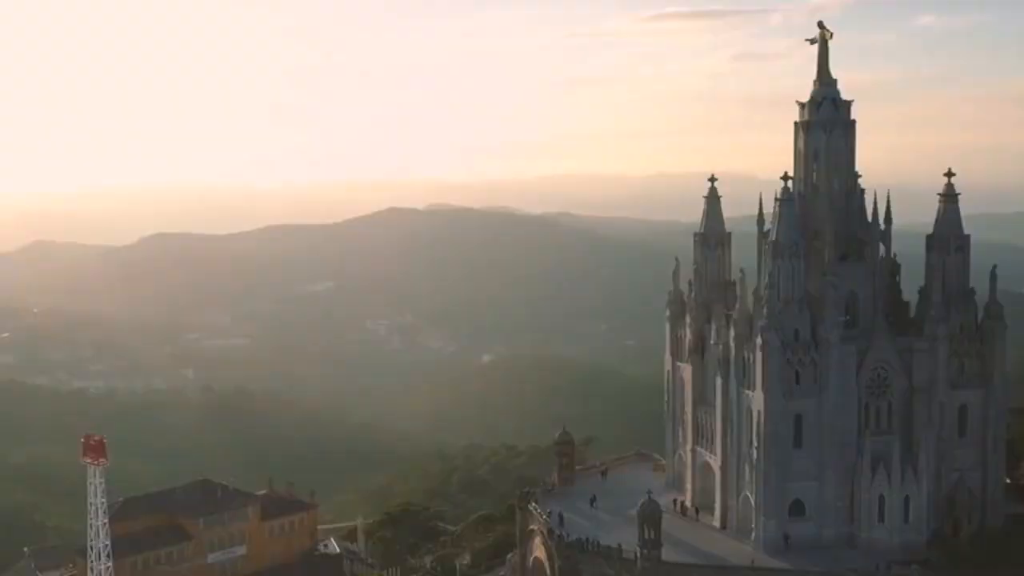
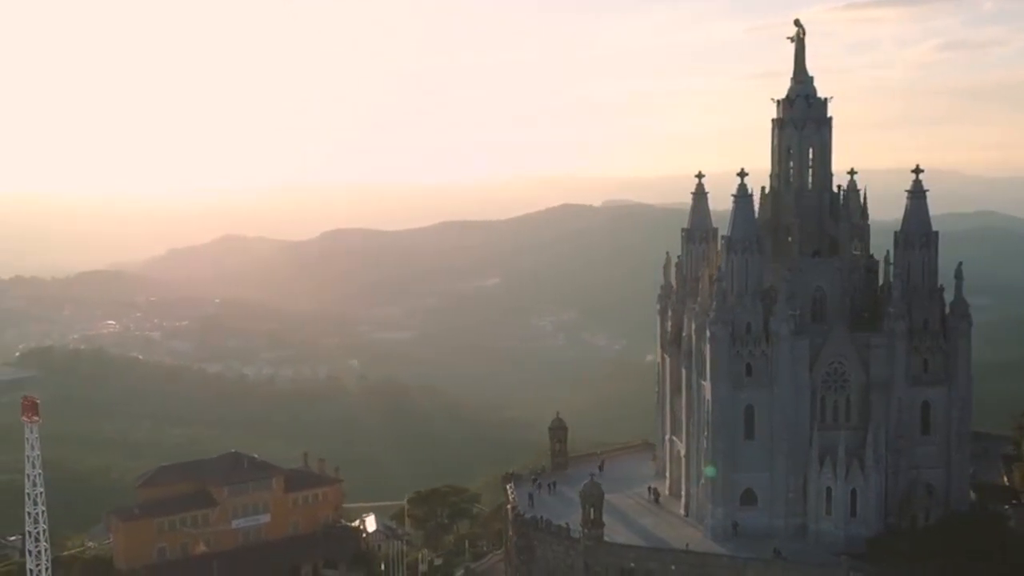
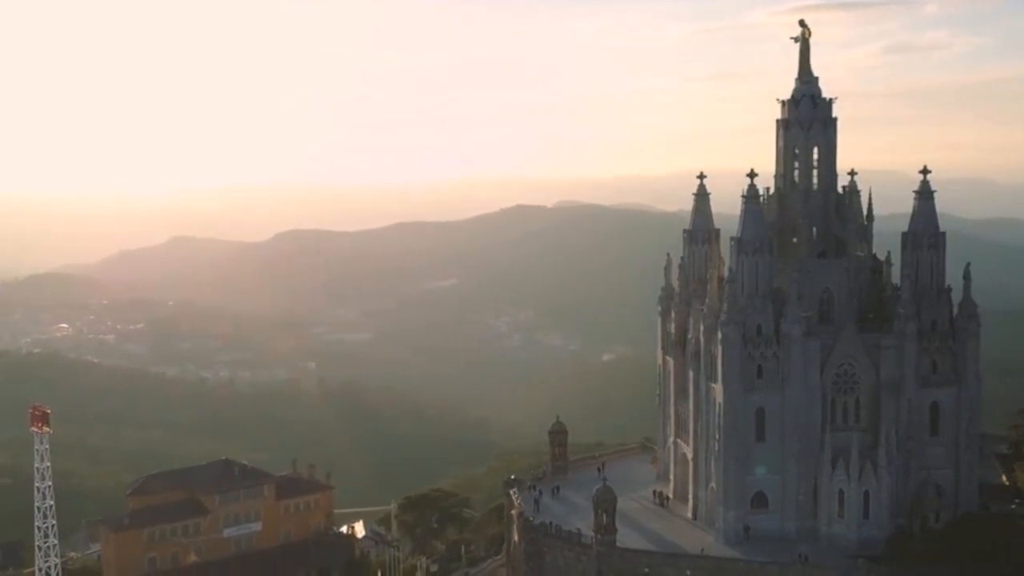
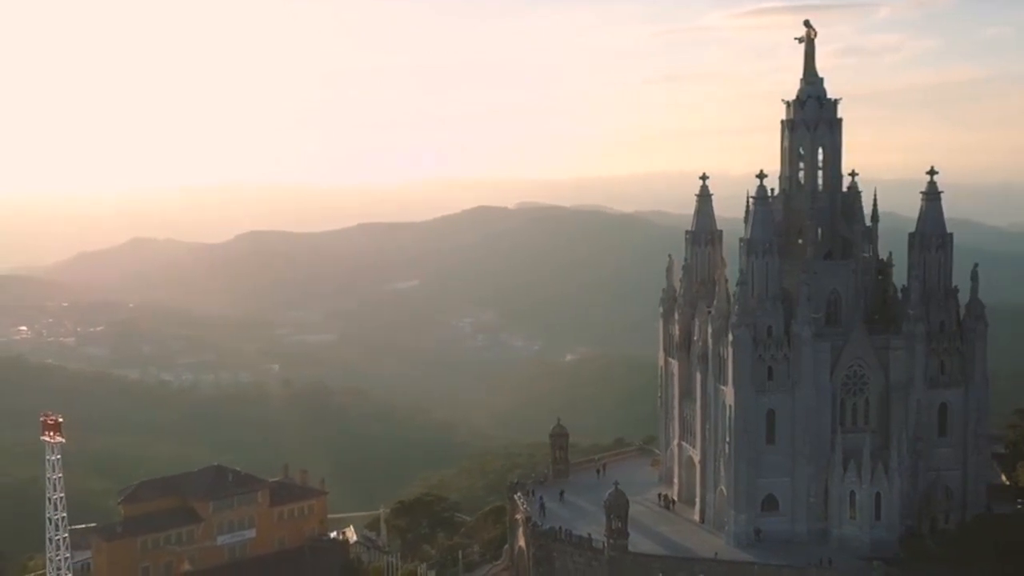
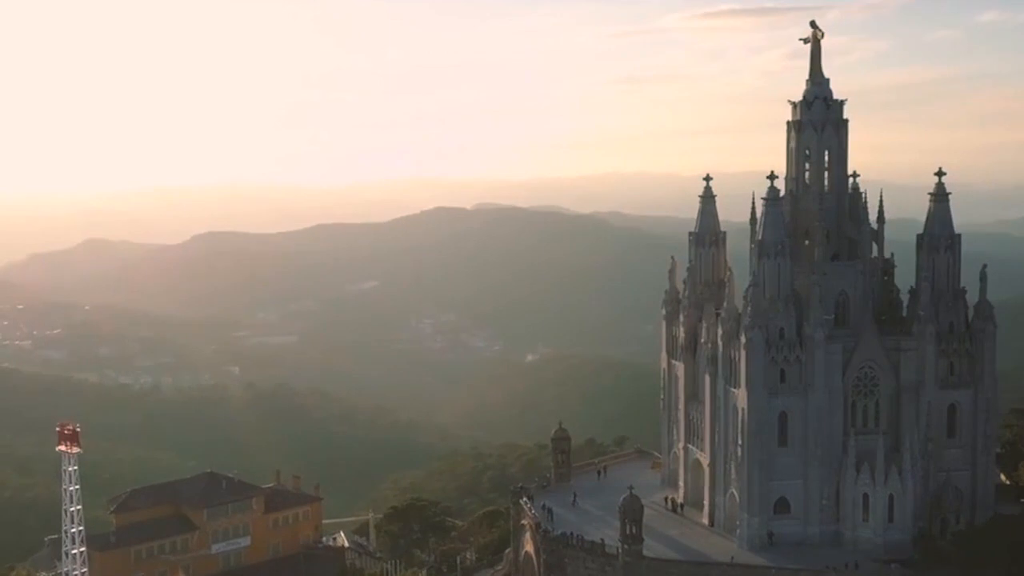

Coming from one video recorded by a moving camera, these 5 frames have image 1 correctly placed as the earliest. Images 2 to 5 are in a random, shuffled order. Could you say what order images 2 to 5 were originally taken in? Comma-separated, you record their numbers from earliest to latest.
5, 4, 3, 2
